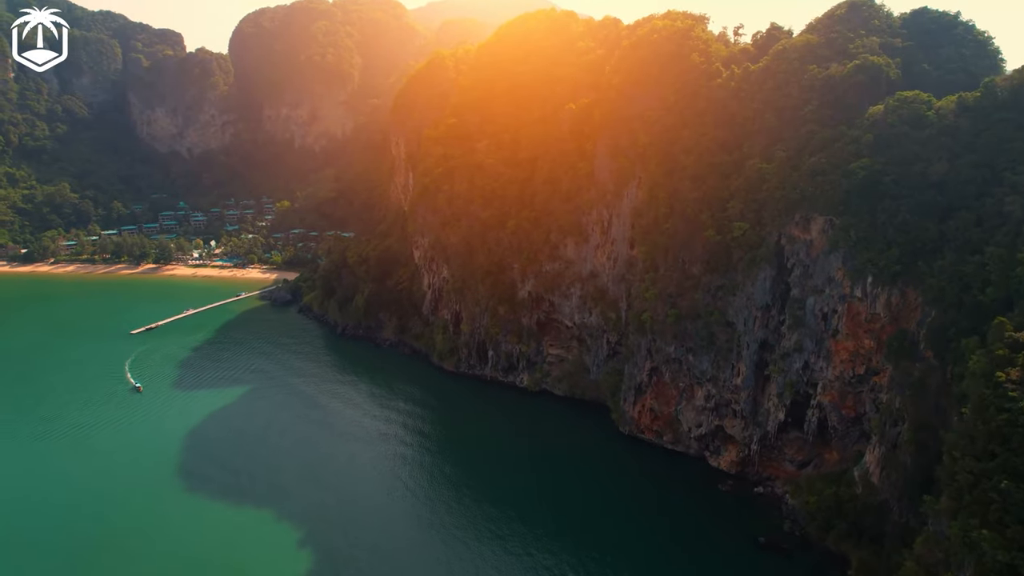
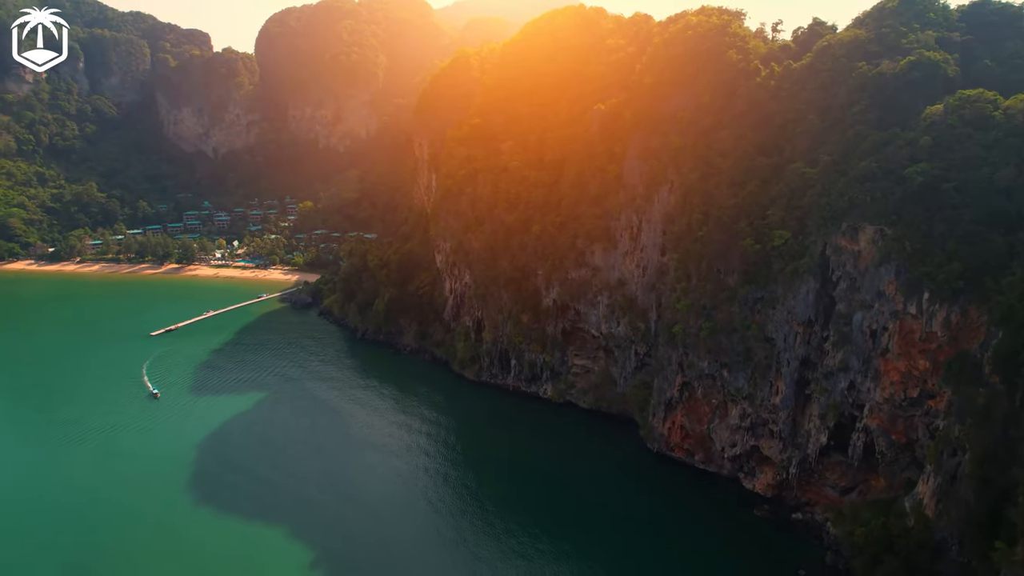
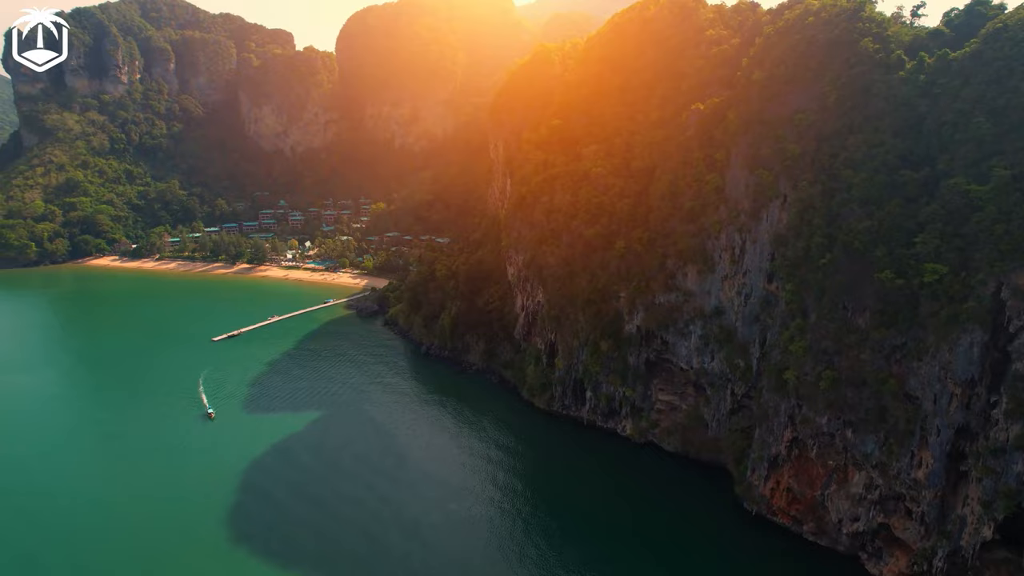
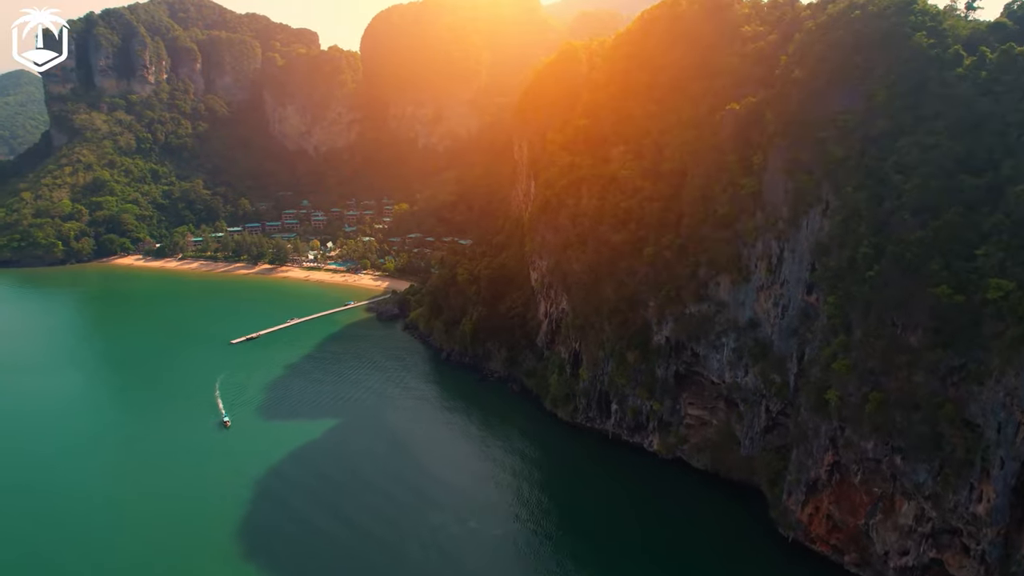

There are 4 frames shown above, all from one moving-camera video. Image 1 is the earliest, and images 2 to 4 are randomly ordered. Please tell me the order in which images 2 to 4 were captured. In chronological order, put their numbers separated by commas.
2, 3, 4
